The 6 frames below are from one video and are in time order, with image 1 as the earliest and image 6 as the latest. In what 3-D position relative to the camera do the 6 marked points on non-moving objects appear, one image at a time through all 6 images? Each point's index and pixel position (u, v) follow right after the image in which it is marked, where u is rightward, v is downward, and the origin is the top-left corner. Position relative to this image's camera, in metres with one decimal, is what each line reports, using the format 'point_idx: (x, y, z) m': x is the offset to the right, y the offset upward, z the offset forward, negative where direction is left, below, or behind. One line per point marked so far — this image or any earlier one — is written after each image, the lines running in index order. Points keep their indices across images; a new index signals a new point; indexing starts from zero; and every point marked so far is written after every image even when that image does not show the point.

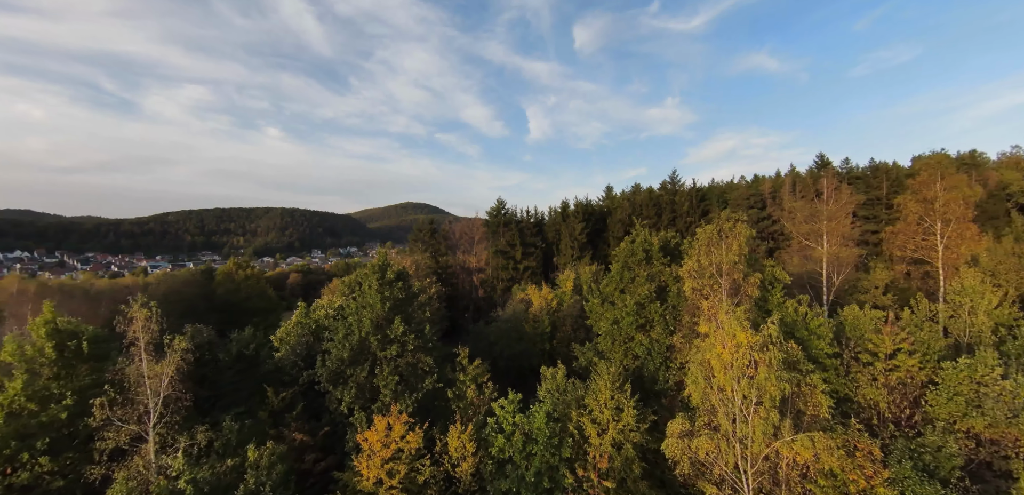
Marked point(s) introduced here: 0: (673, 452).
0: (+6.5, -8.2, +17.5) m
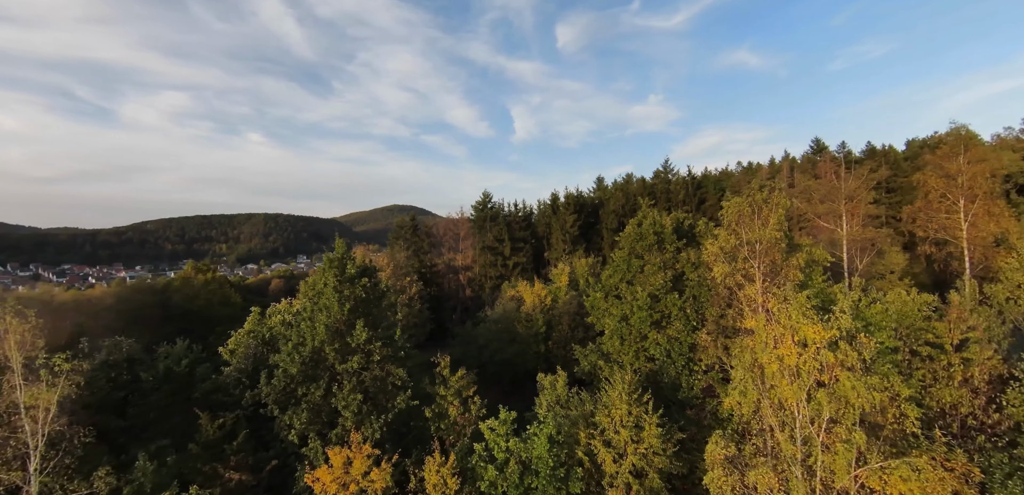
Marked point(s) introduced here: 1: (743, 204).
0: (+6.3, -7.3, +13.3) m
1: (+9.6, +1.8, +18.2) m
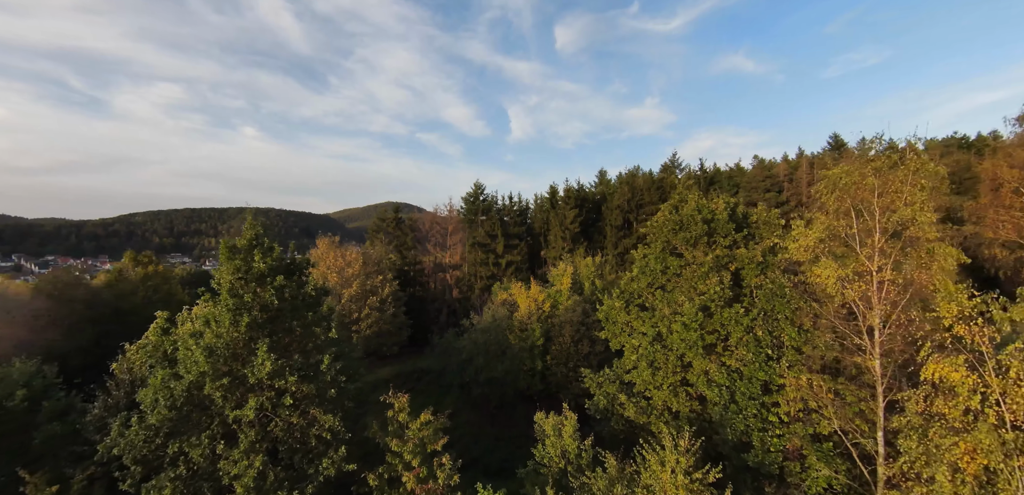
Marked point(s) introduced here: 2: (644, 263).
0: (+6.0, -7.0, +6.9) m
1: (+9.4, +2.0, +11.8) m
2: (+5.5, -0.7, +18.2) m
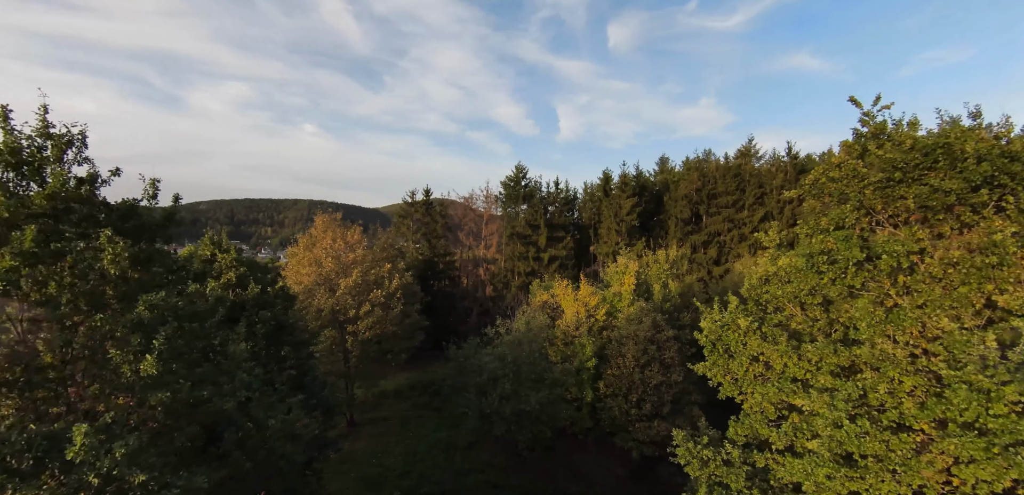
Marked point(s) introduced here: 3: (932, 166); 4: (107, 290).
0: (+5.6, -6.4, -1.8) m
1: (+9.9, +2.5, +2.8) m
2: (+6.5, 0.0, +9.5) m
3: (+8.0, +1.5, +8.3) m
4: (-6.2, -0.6, +6.6) m
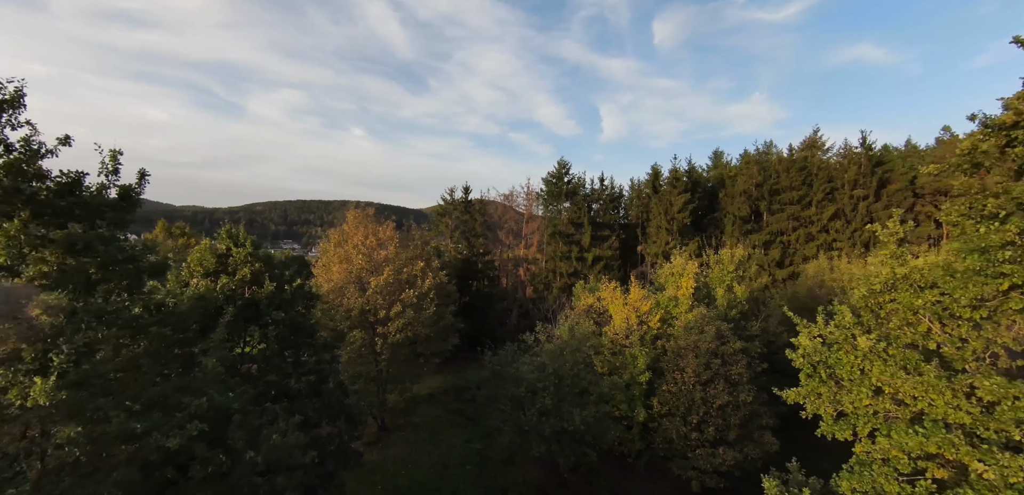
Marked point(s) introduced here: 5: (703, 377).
0: (+5.2, -6.2, -4.5) m
1: (+9.9, +2.6, -0.4) m
2: (+7.2, +0.1, +6.6) m
3: (+8.6, +1.7, +5.3) m
4: (-5.8, -0.4, +5.0) m
5: (+8.0, -5.4, +18.2) m
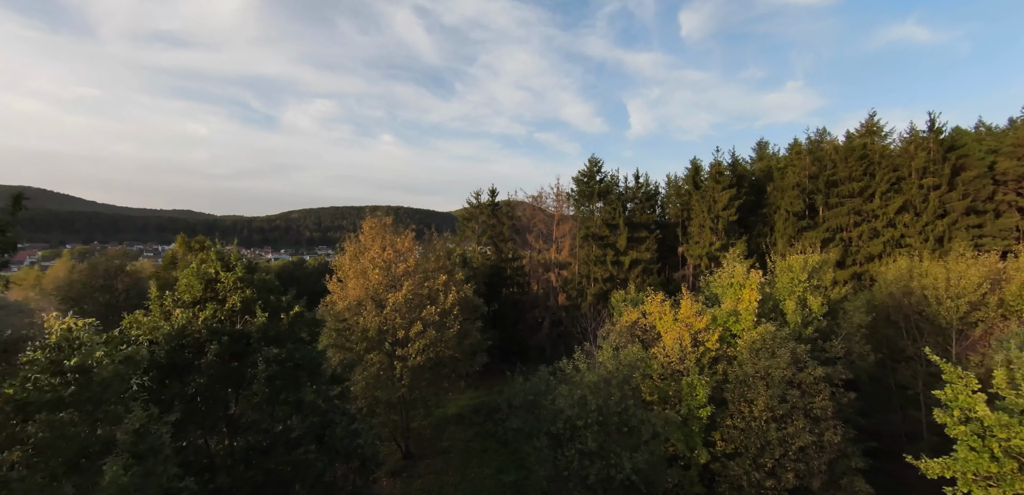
0: (+5.0, -6.6, -7.4) m
1: (+9.7, +2.4, -3.6) m
2: (+7.6, -0.2, +3.6) m
3: (+8.8, +1.4, +2.1) m
4: (-5.5, -1.1, +2.8) m
5: (+9.2, -5.7, +15.1) m
